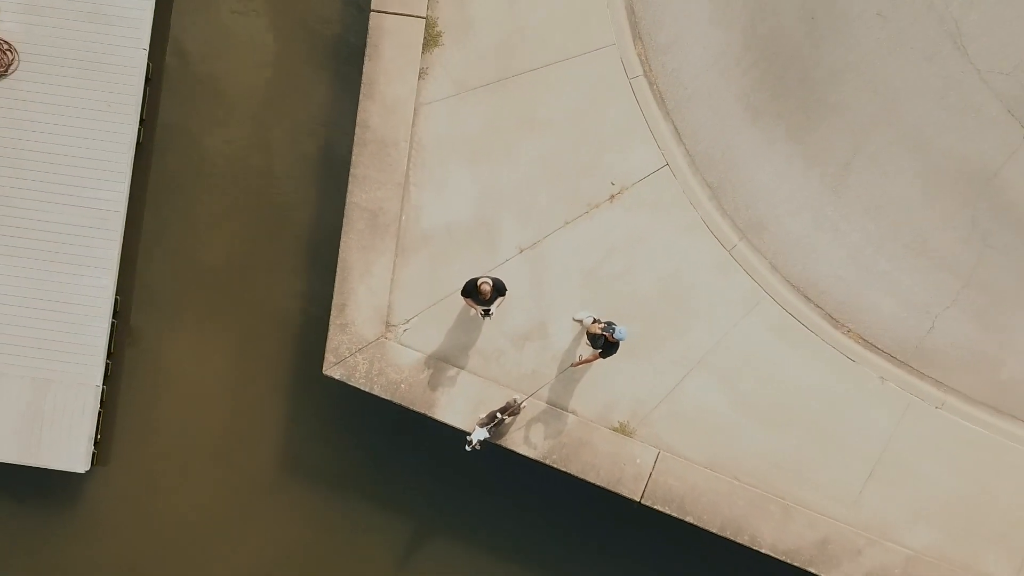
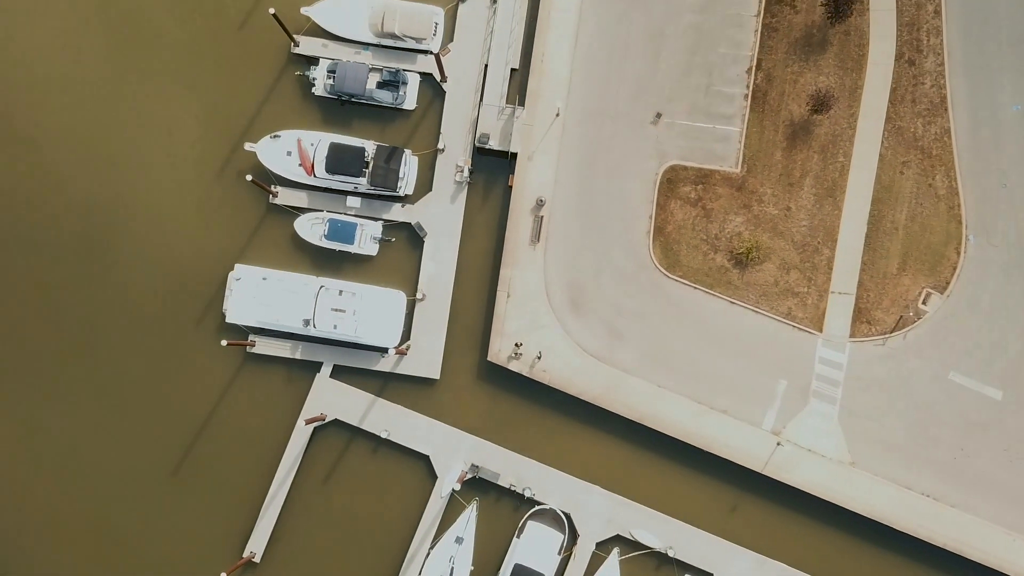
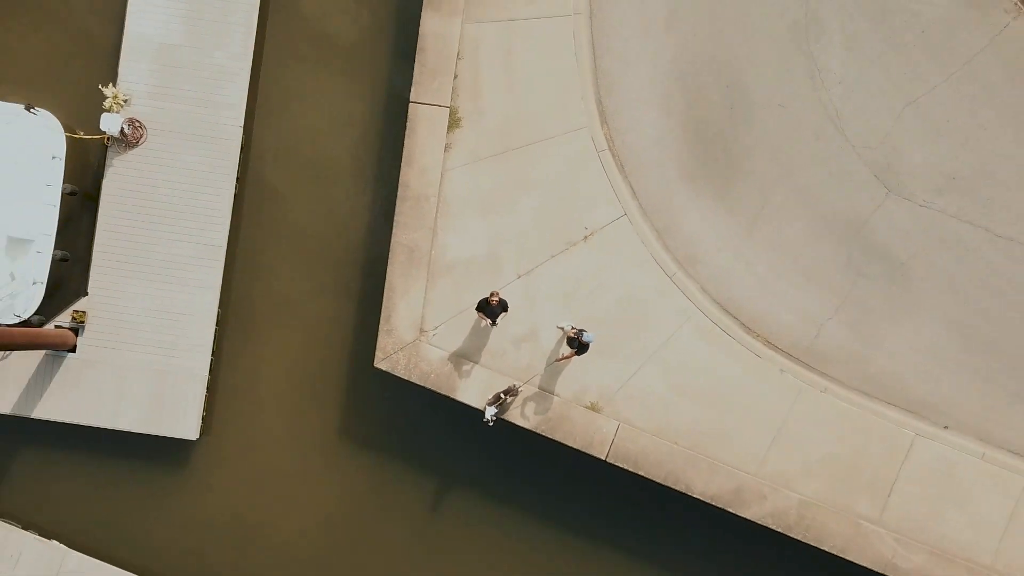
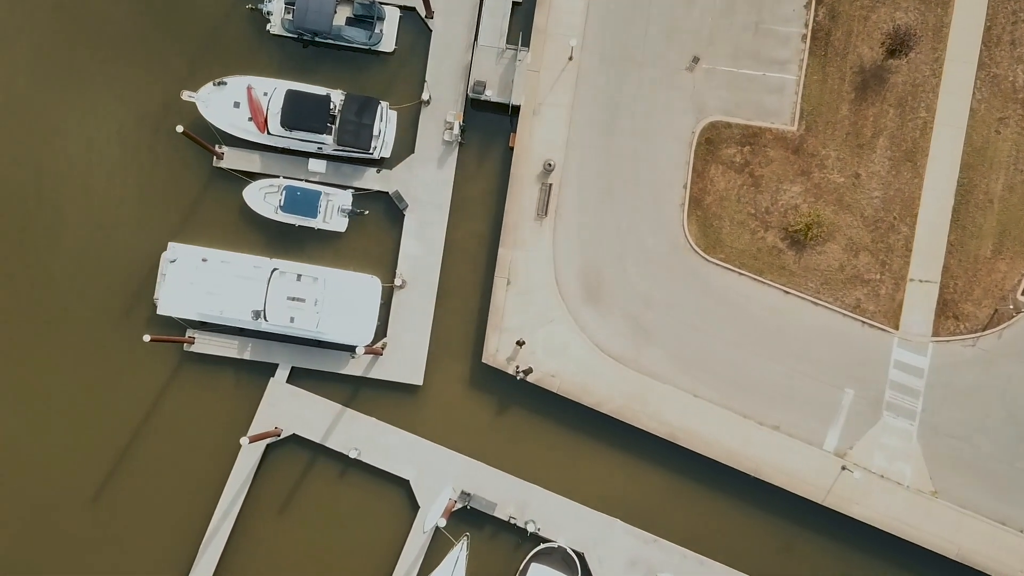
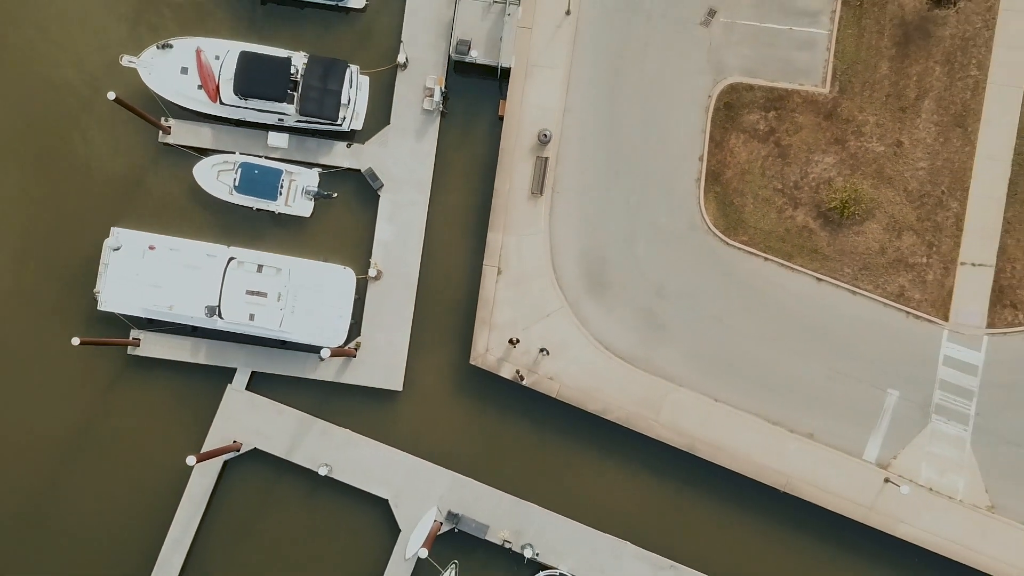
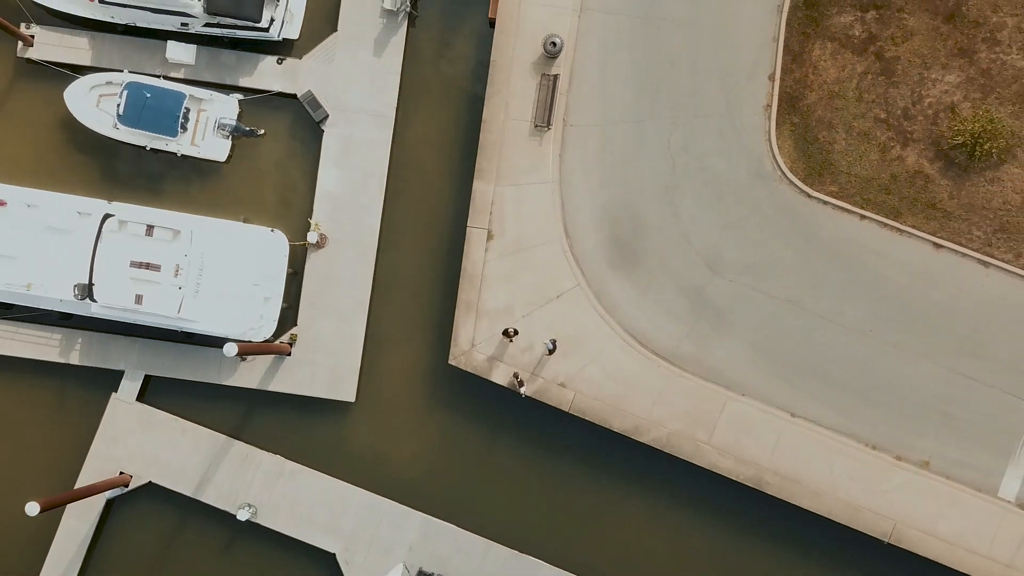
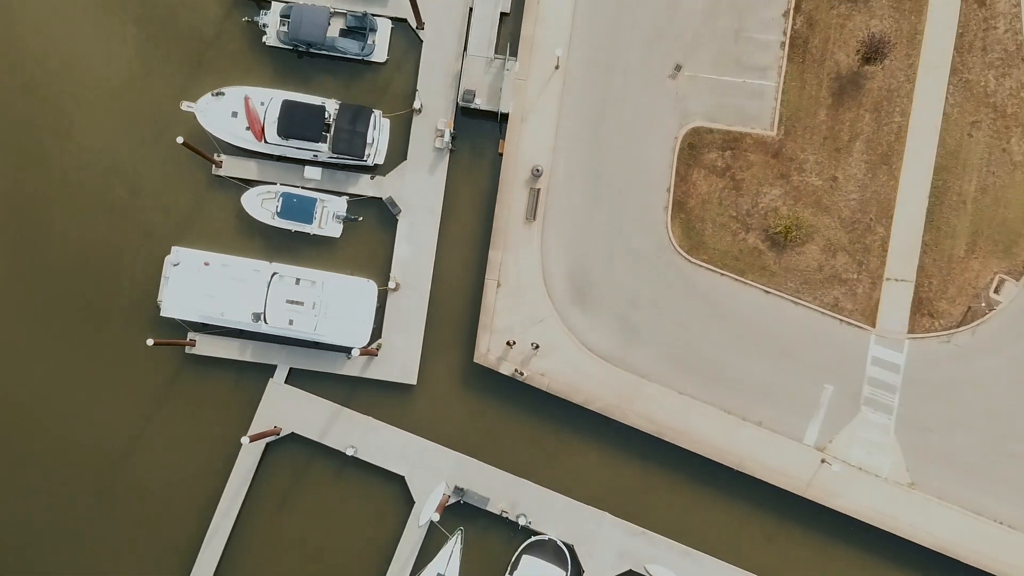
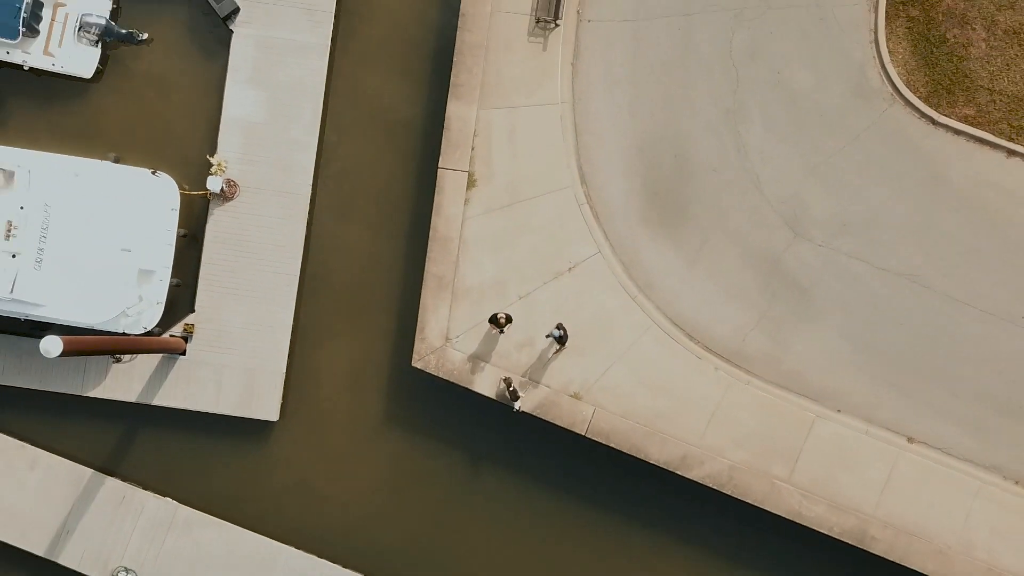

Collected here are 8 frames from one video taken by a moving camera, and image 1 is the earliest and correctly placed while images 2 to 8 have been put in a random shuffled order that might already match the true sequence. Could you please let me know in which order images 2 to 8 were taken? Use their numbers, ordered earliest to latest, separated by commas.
3, 8, 6, 5, 7, 2, 4
